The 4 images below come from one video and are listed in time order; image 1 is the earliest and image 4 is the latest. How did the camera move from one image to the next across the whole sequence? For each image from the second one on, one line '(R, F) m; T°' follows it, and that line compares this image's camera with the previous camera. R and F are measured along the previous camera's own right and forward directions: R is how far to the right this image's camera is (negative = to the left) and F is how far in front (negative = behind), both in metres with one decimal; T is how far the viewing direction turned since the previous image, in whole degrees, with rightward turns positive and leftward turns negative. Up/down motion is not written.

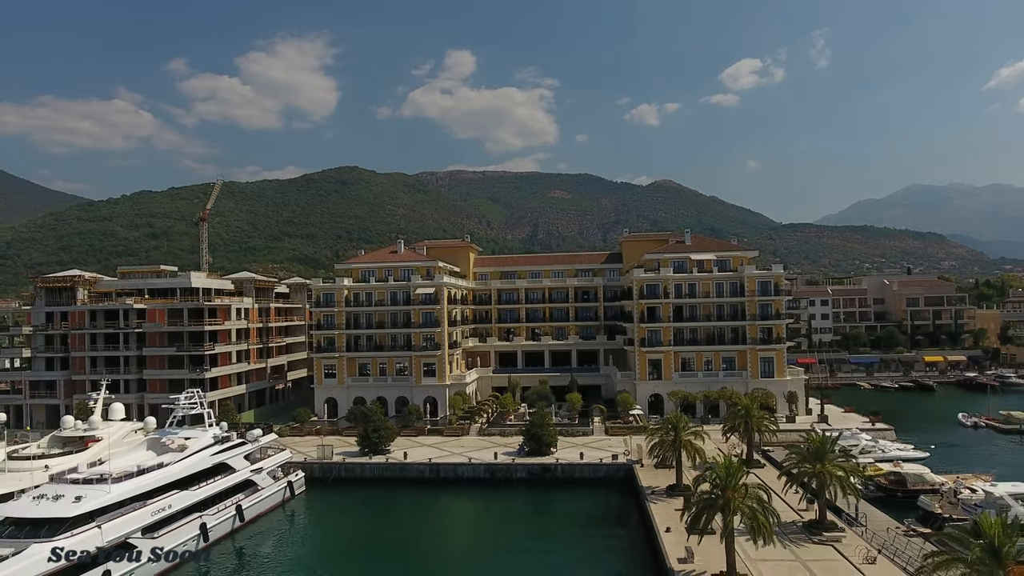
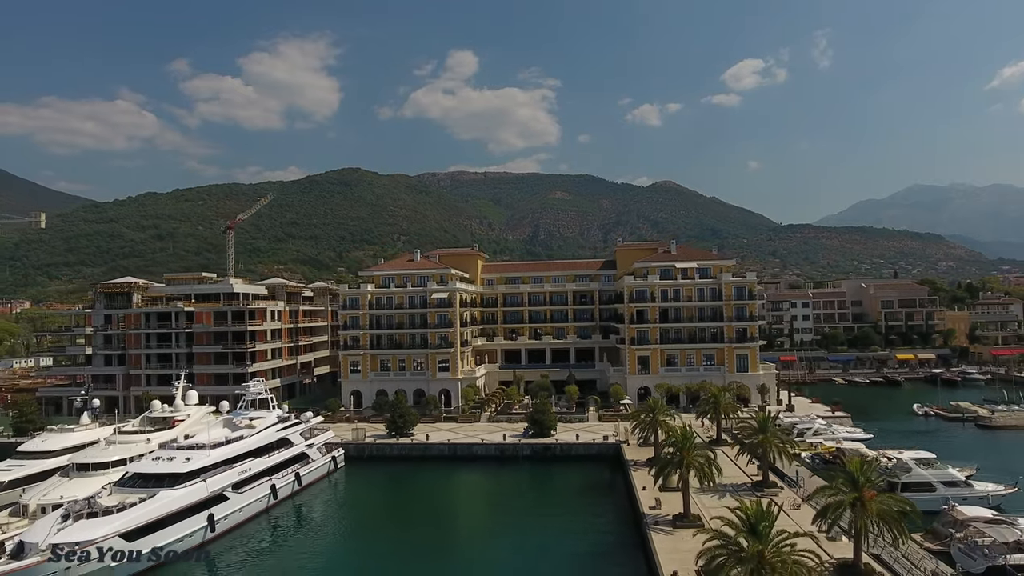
(-0.3, -6.8) m; 0°
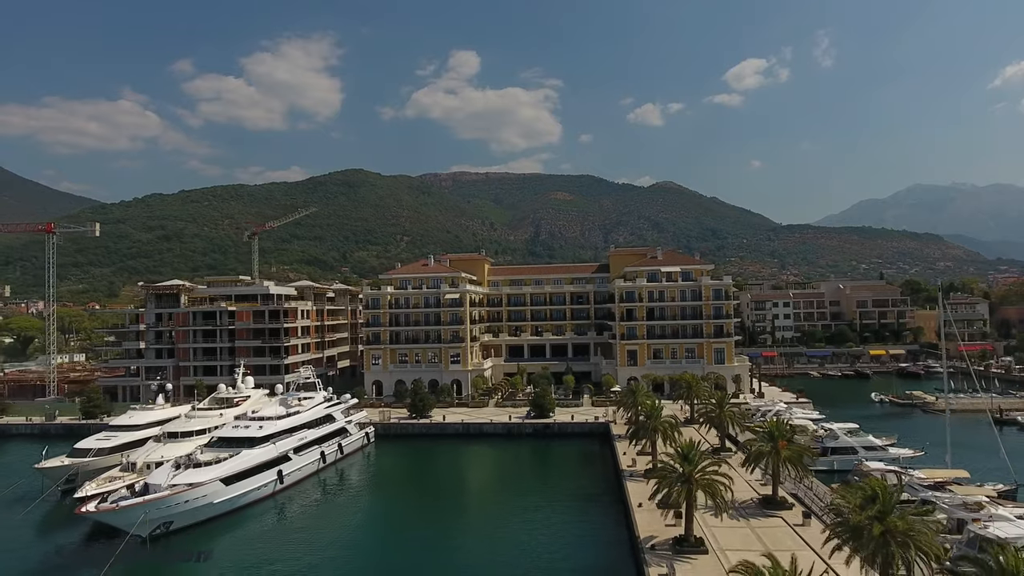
(-0.2, -7.6) m; 0°
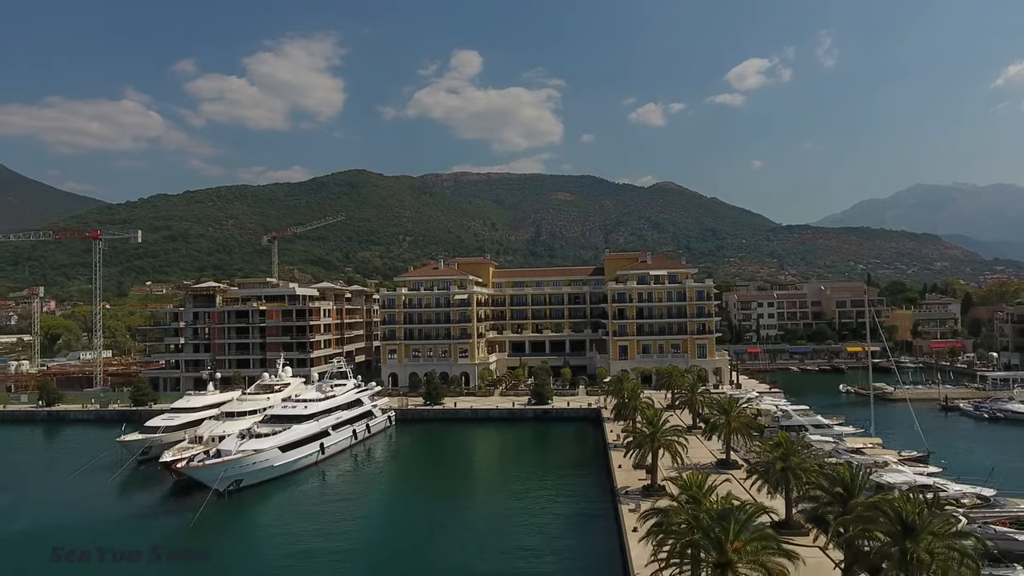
(-0.1, -7.2) m; 0°
